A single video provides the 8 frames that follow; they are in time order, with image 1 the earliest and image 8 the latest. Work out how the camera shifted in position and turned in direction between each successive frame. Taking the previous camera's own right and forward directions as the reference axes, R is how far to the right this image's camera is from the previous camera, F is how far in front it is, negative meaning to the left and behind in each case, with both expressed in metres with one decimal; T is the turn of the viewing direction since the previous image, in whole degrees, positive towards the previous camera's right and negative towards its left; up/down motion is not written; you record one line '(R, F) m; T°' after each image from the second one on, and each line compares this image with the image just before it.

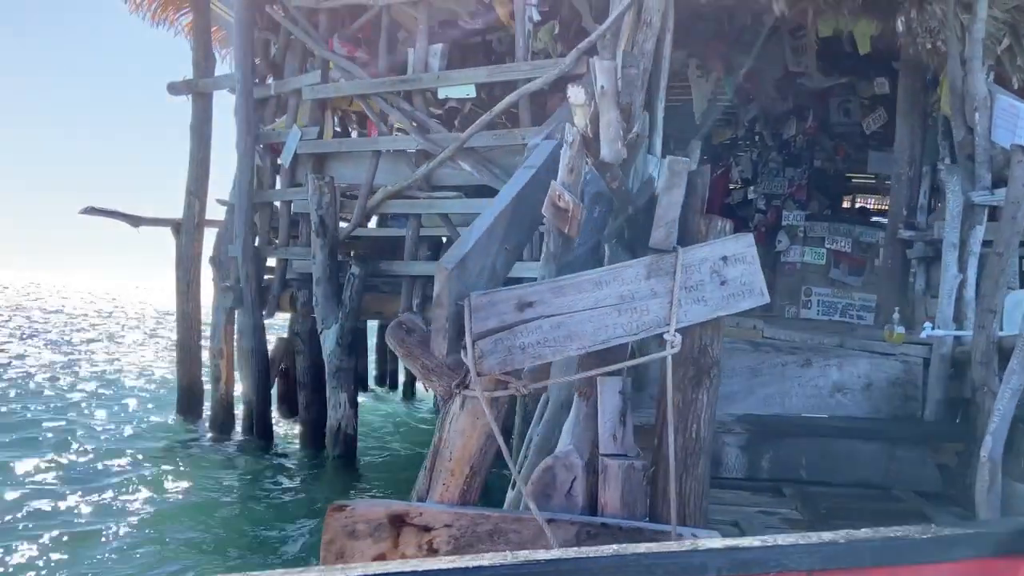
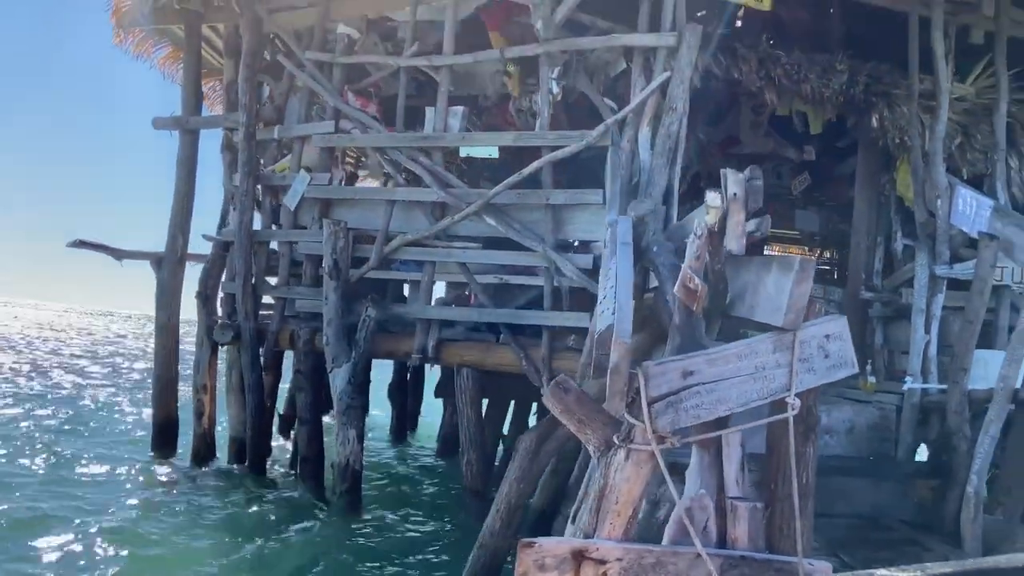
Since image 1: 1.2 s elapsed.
(-1.1, -0.5) m; +8°
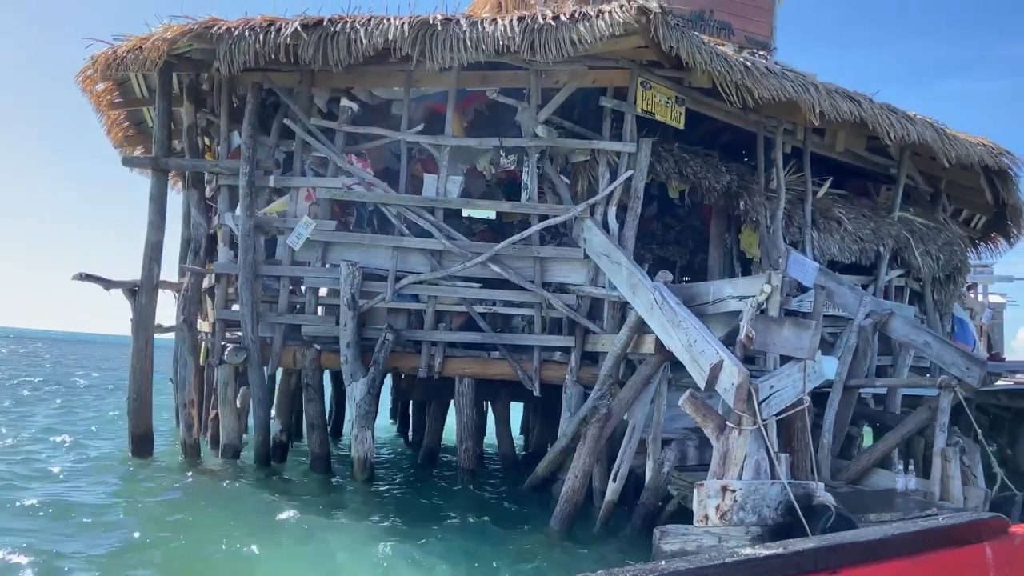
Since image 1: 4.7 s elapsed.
(-3.3, -1.7) m; +21°
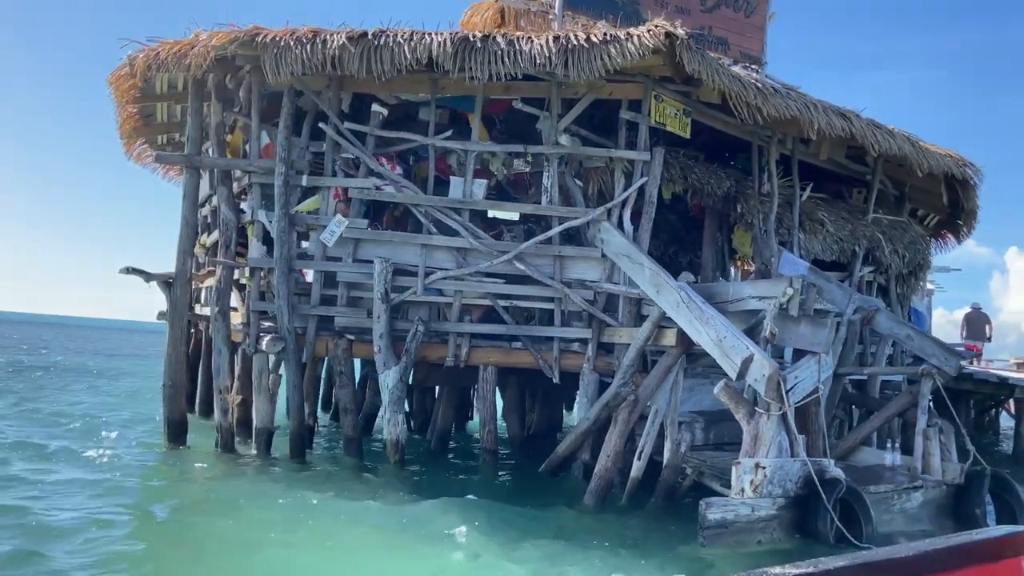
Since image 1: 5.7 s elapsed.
(-1.0, -0.7) m; +4°
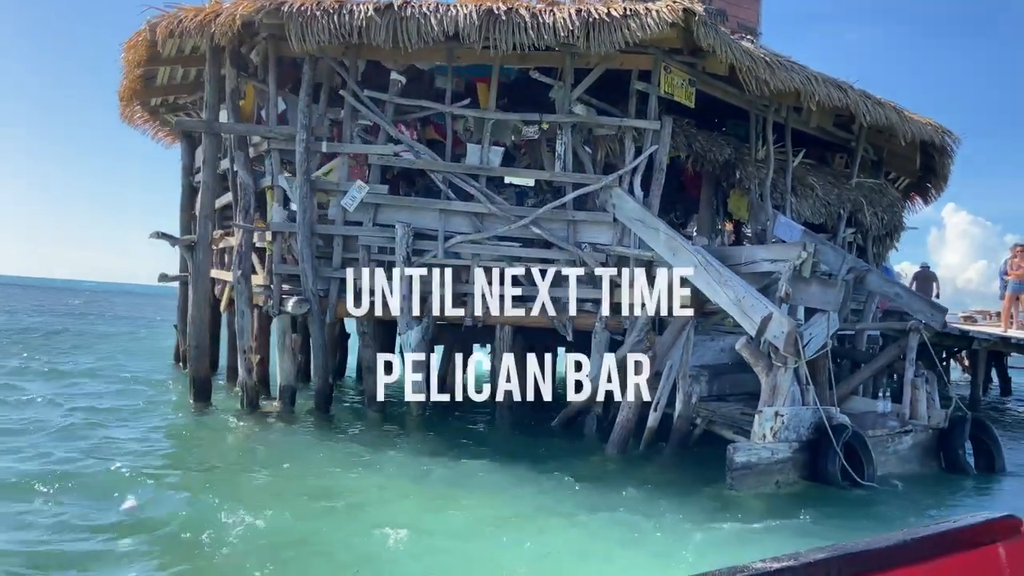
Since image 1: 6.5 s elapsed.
(-0.8, -0.5) m; +3°
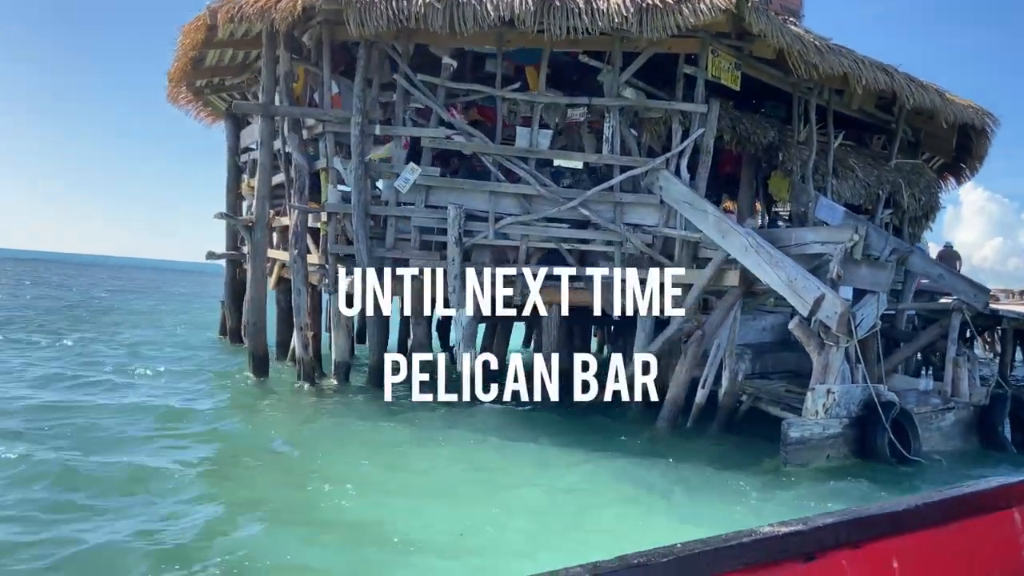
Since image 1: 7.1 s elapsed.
(-0.5, -0.3) m; -1°
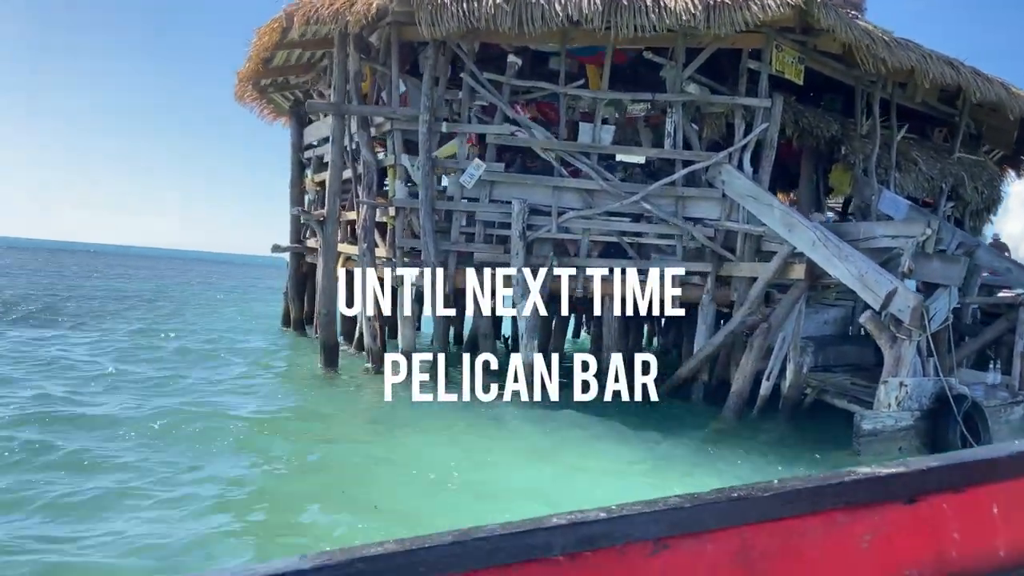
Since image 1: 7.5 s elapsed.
(-0.4, -0.2) m; -3°
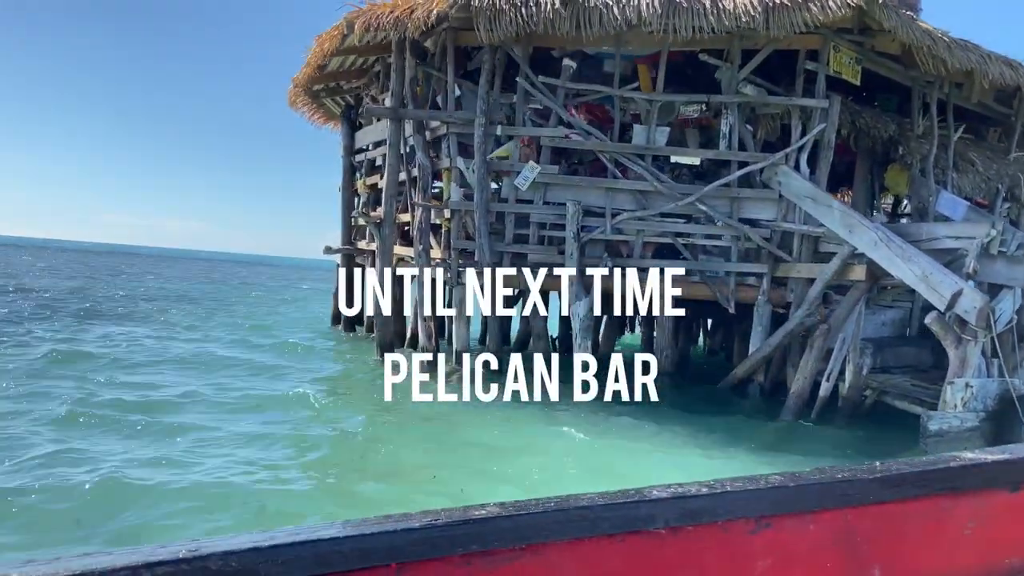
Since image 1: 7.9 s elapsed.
(-0.3, -0.1) m; -2°
